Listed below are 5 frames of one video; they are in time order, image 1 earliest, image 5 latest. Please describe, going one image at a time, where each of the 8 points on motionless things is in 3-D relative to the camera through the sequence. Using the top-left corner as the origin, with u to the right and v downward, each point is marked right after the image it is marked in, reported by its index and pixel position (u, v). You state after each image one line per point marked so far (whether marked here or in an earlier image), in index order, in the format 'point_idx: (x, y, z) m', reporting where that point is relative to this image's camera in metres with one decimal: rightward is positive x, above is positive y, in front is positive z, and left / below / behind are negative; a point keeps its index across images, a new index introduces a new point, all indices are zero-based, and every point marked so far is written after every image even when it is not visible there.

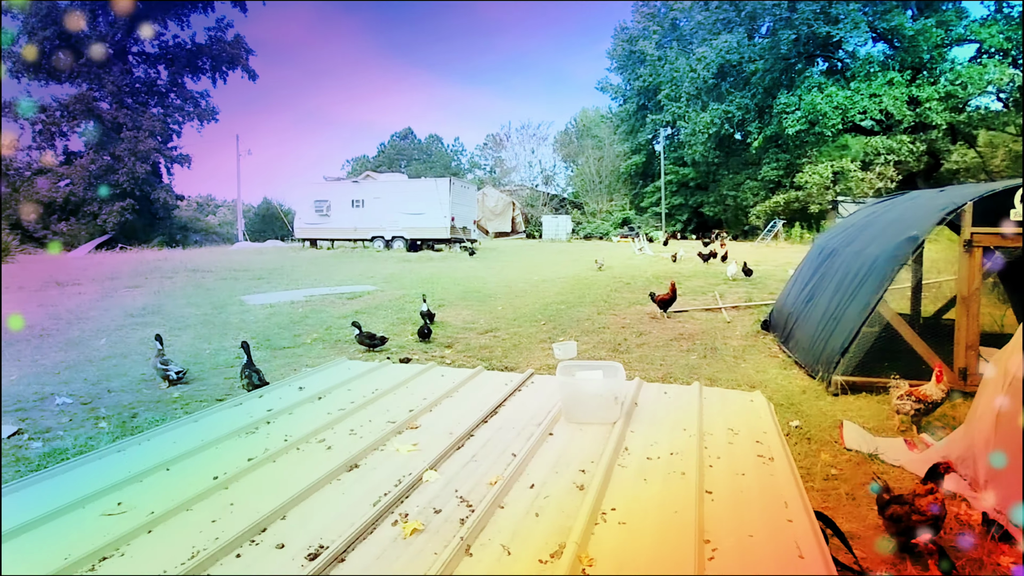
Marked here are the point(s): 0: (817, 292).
0: (+2.2, 0.0, +4.2) m
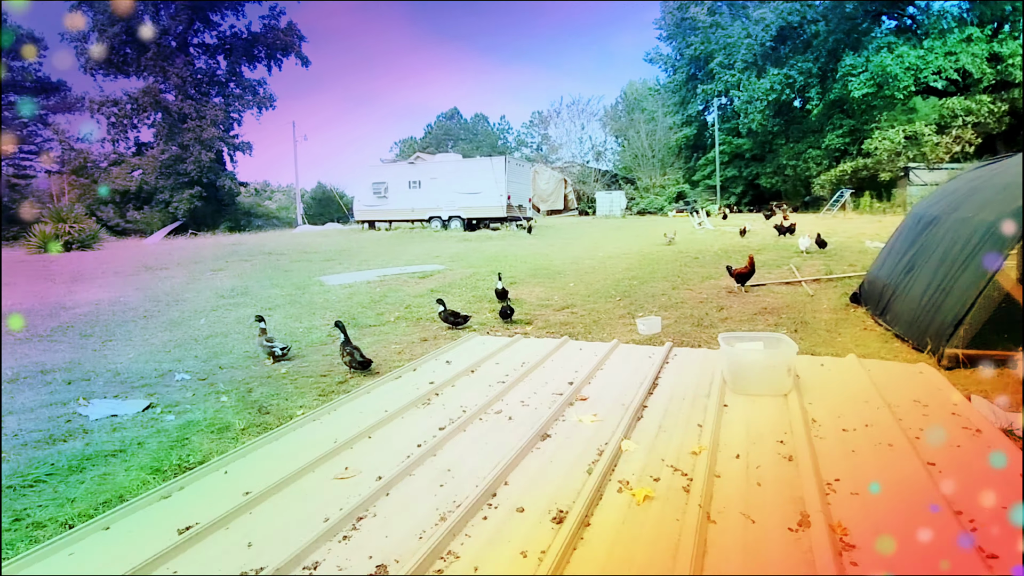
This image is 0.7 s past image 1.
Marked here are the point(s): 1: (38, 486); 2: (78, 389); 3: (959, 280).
0: (+2.8, +0.2, +4.0) m
1: (-1.6, -0.7, +2.0) m
2: (-2.3, -0.5, +3.1) m
3: (+2.6, 0.0, +3.3) m
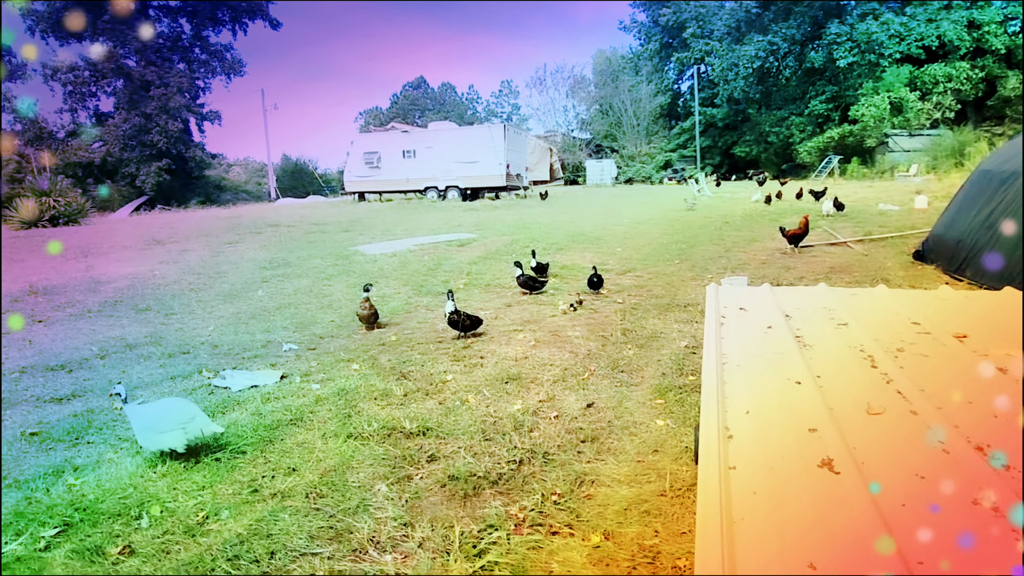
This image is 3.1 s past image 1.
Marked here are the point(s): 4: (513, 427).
0: (+3.4, +0.5, +4.1) m
1: (-0.9, -0.5, +1.9) m
2: (-1.6, -0.4, +2.9) m
3: (+3.2, +0.3, +3.4) m
4: (0.0, -0.5, +2.0) m
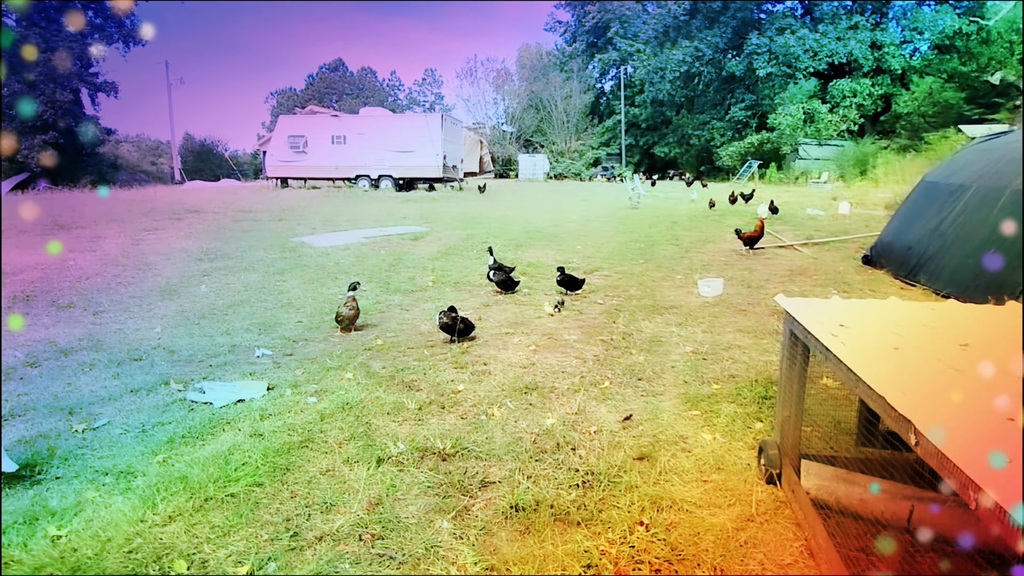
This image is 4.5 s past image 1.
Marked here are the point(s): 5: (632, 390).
0: (+3.2, +0.5, +4.4) m
1: (-0.7, -0.6, +1.6) m
2: (-1.6, -0.4, +2.6) m
3: (+3.1, +0.3, +3.7) m
4: (+0.1, -0.5, +1.9) m
5: (+0.5, -0.4, +2.4) m
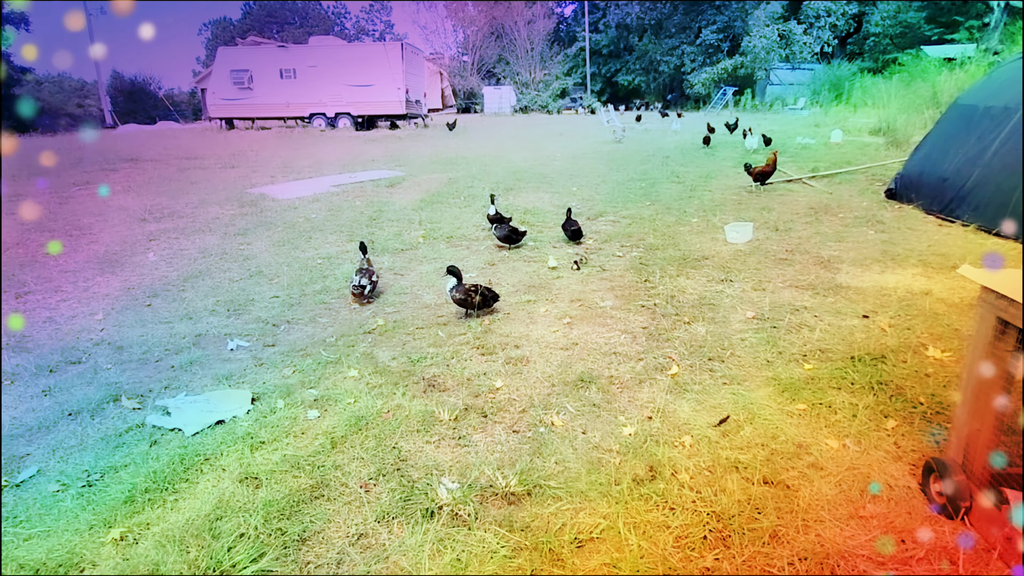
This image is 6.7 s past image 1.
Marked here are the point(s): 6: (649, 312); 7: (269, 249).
0: (+3.2, +0.9, +4.0) m
1: (-0.5, -0.6, +1.1) m
2: (-1.4, -0.3, +2.0) m
3: (+3.2, +0.6, +3.3) m
4: (+0.3, -0.5, +1.5) m
5: (+0.7, -0.3, +2.0) m
6: (+0.6, -0.1, +2.6) m
7: (-1.5, +0.2, +3.6) m
